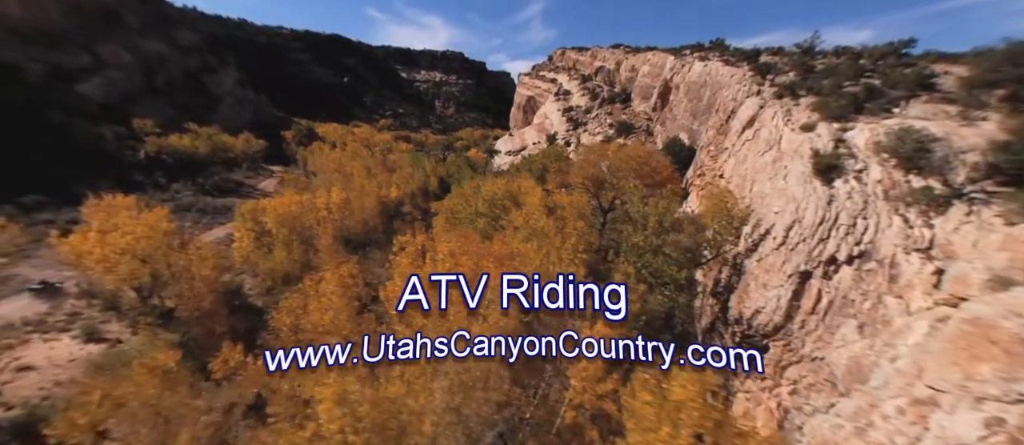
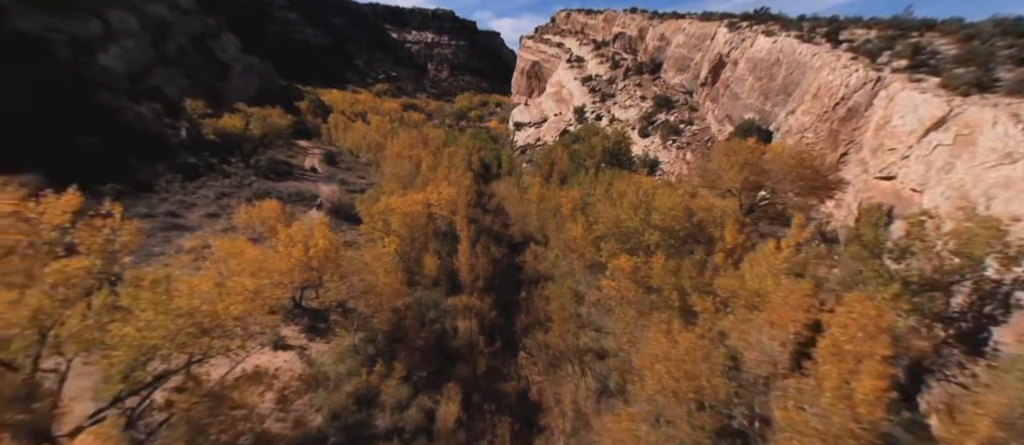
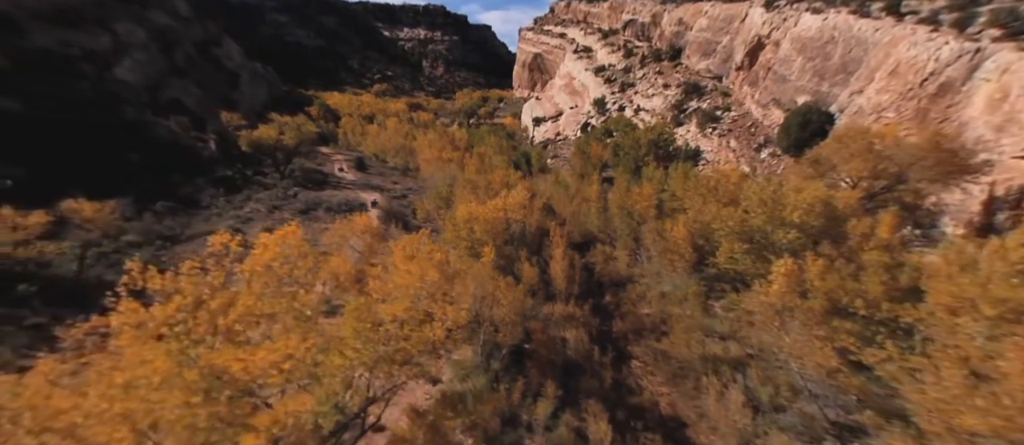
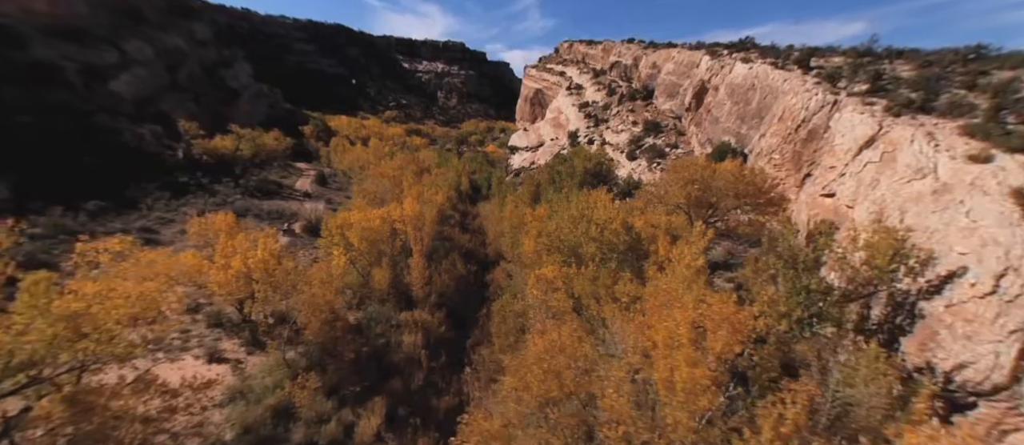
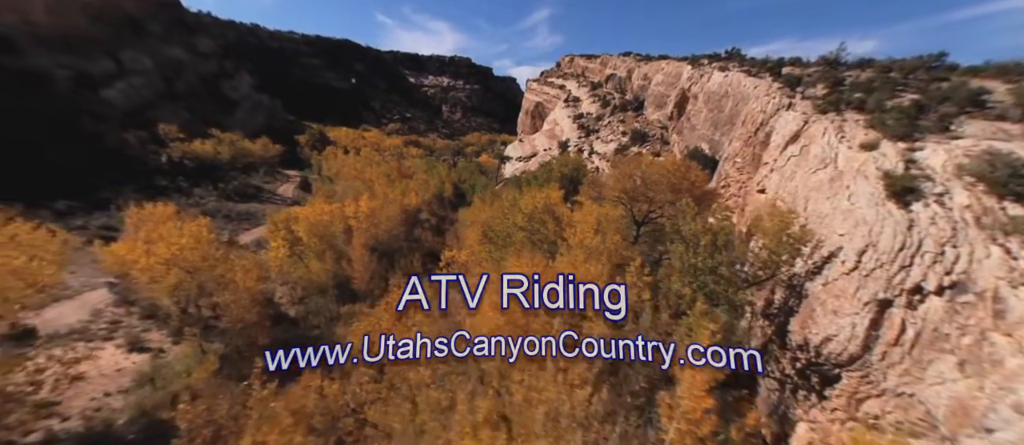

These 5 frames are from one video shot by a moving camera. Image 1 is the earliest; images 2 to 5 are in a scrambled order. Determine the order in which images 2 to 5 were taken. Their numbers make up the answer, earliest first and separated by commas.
5, 4, 2, 3
